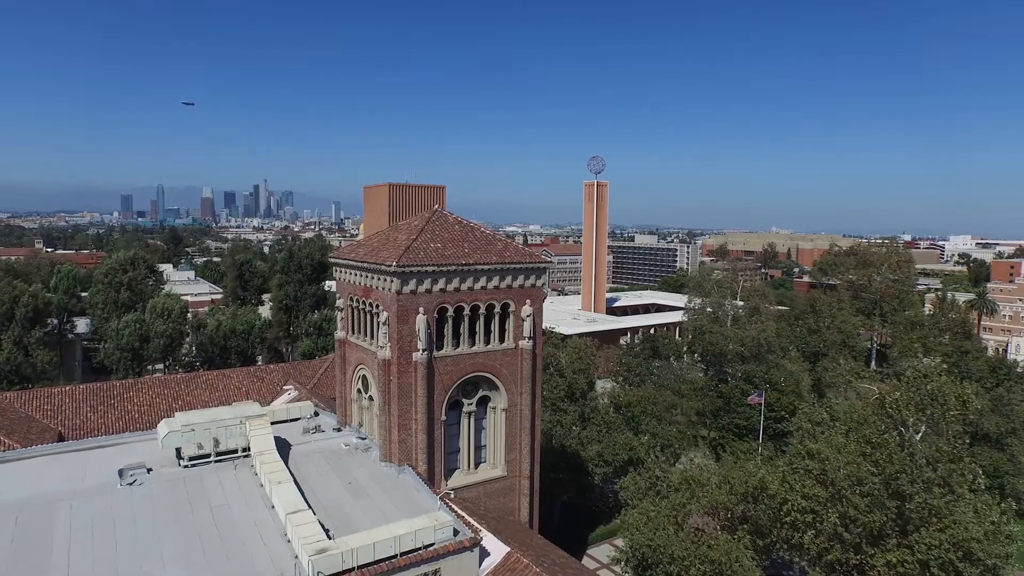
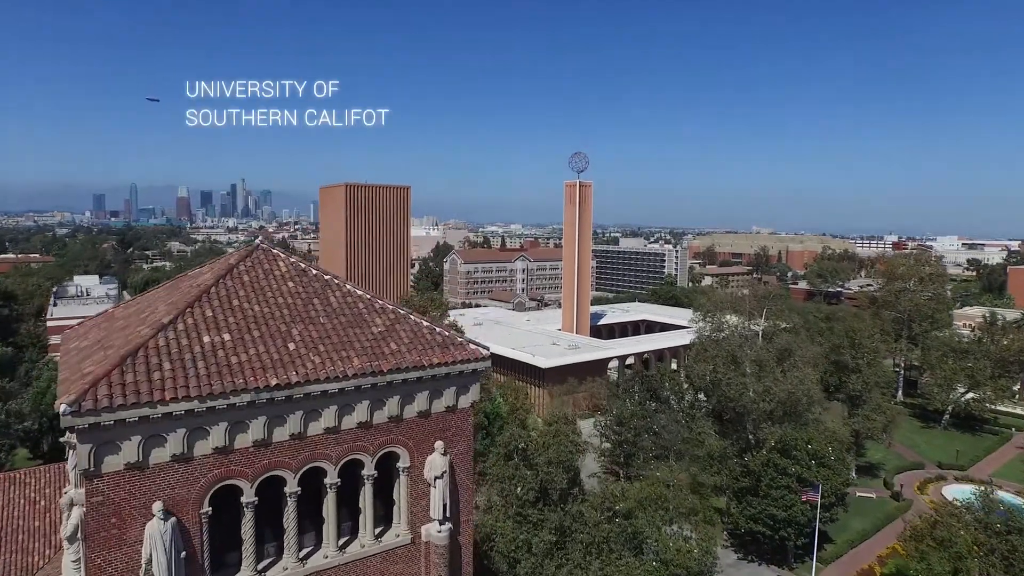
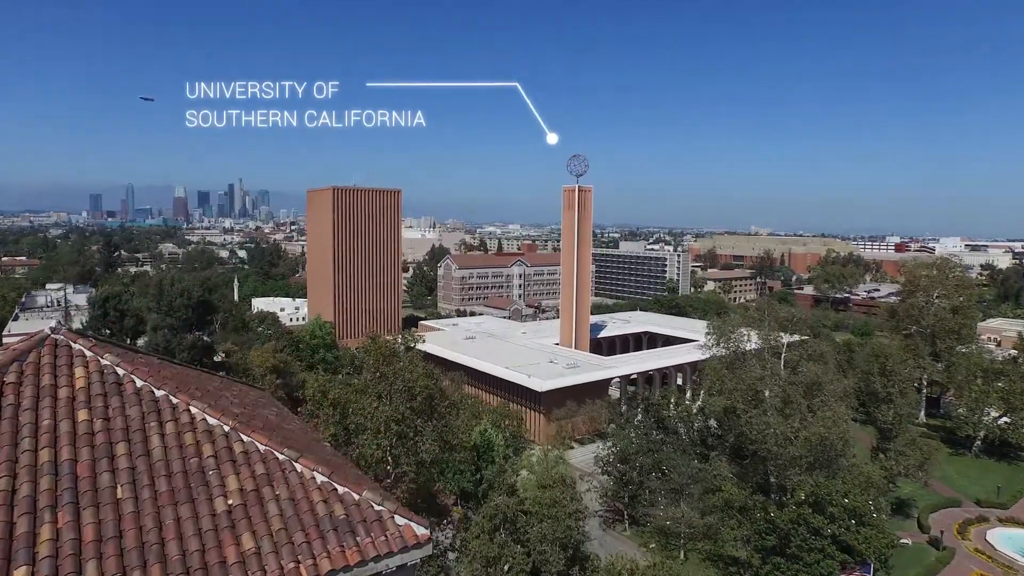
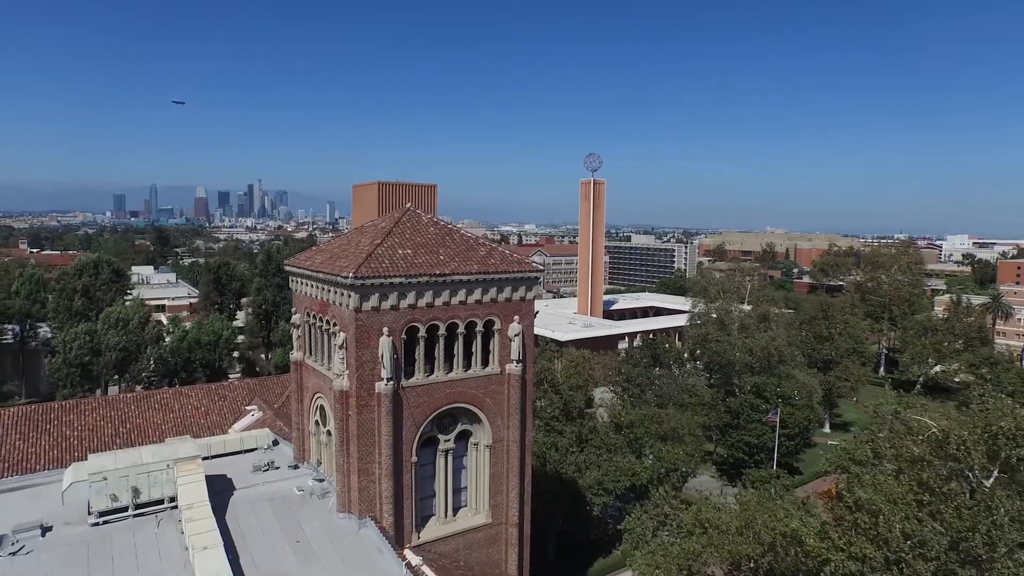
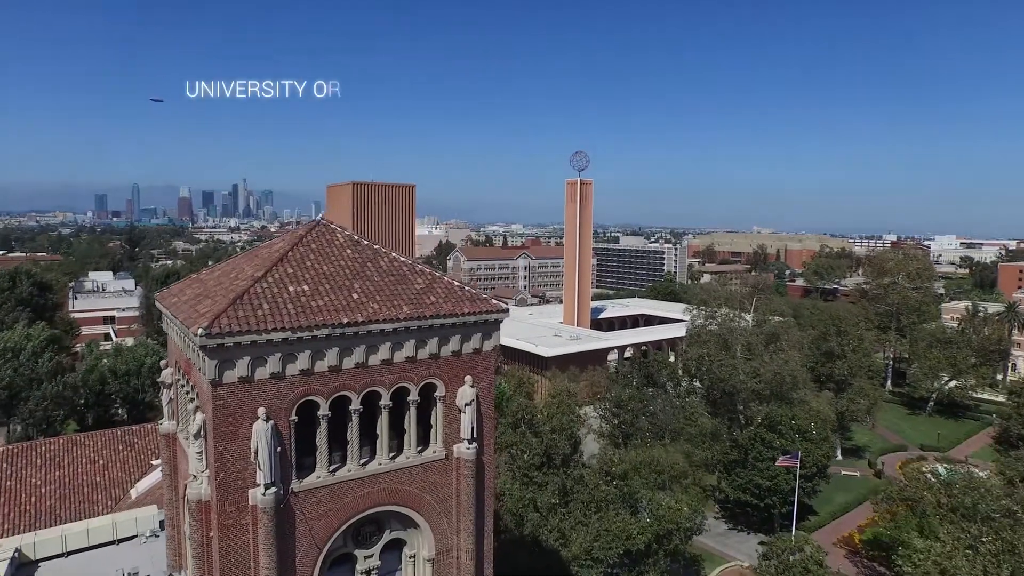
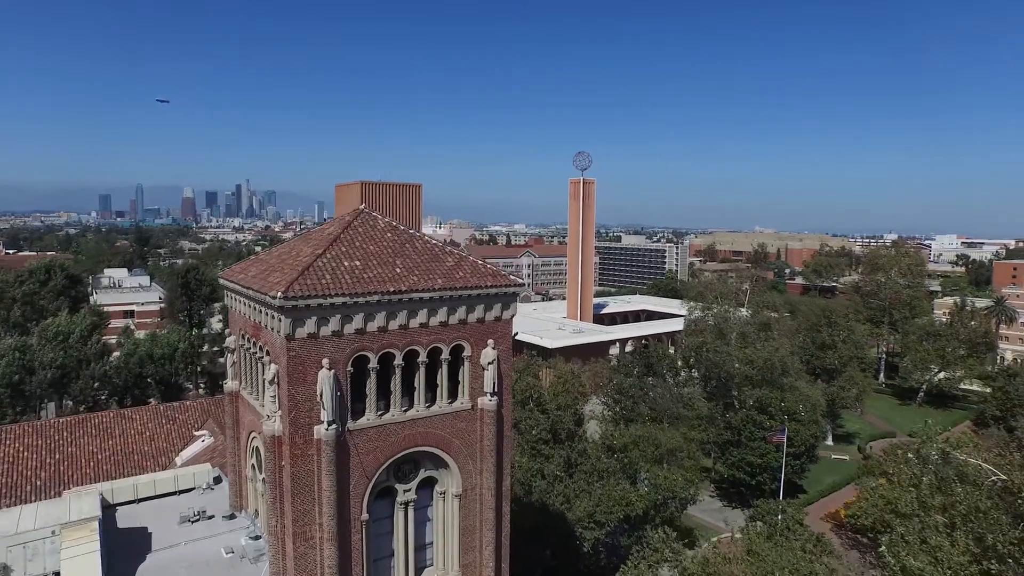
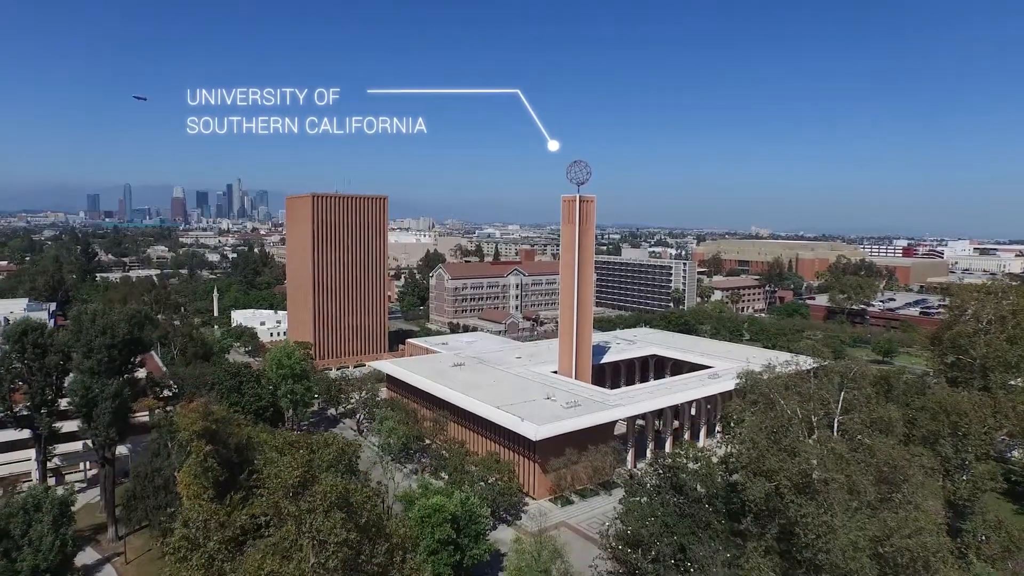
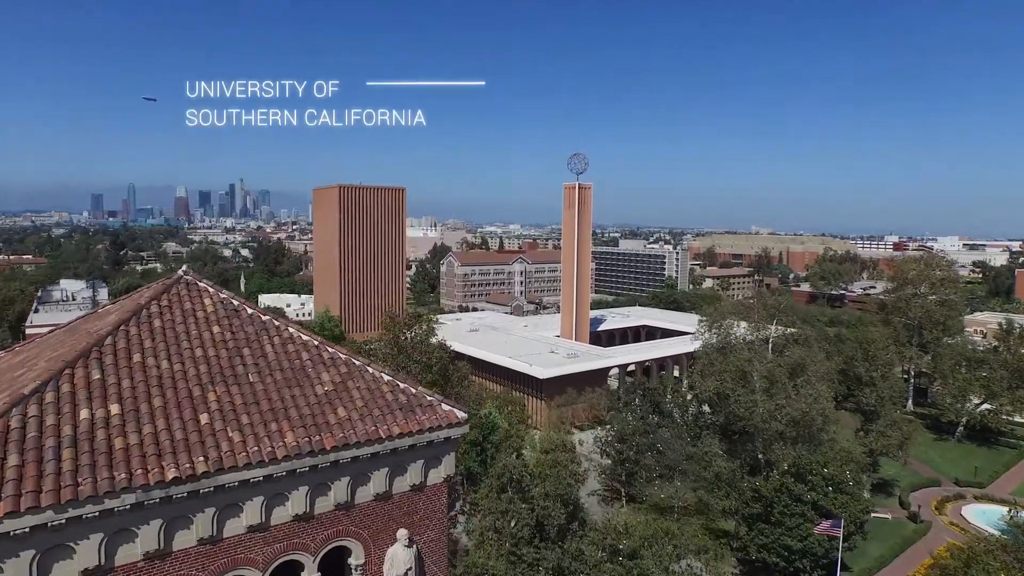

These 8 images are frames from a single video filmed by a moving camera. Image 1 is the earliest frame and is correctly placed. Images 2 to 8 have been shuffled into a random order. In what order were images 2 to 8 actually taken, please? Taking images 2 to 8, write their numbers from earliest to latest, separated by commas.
4, 6, 5, 2, 8, 3, 7
